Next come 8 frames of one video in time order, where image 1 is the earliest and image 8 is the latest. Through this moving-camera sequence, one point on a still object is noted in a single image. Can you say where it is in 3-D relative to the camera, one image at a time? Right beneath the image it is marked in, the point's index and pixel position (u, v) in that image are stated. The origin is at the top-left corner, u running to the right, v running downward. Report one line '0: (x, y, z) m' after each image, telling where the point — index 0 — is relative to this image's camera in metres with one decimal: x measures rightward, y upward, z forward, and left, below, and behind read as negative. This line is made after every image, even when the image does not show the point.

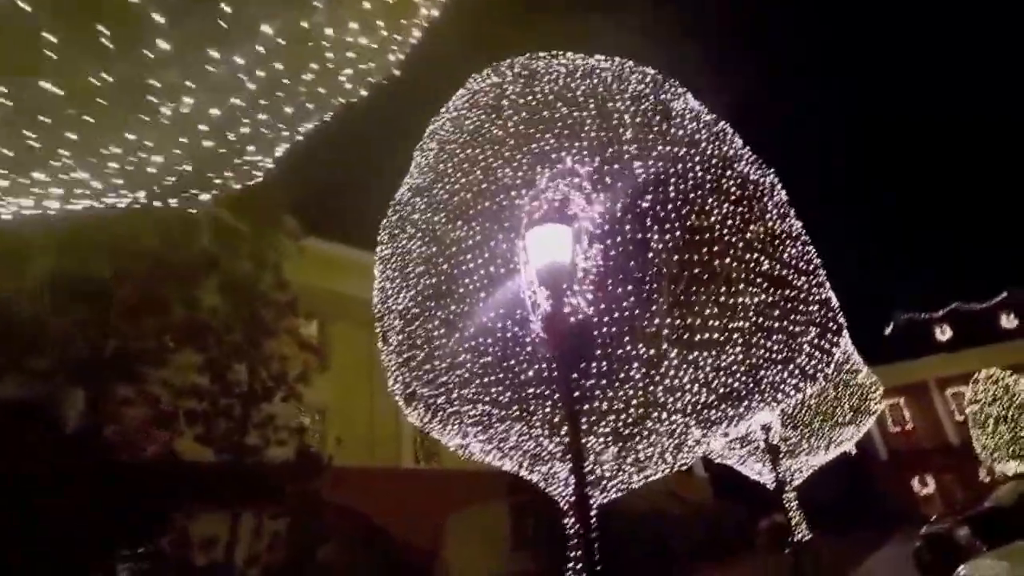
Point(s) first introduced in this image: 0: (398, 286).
0: (-1.3, 0.0, +8.7) m
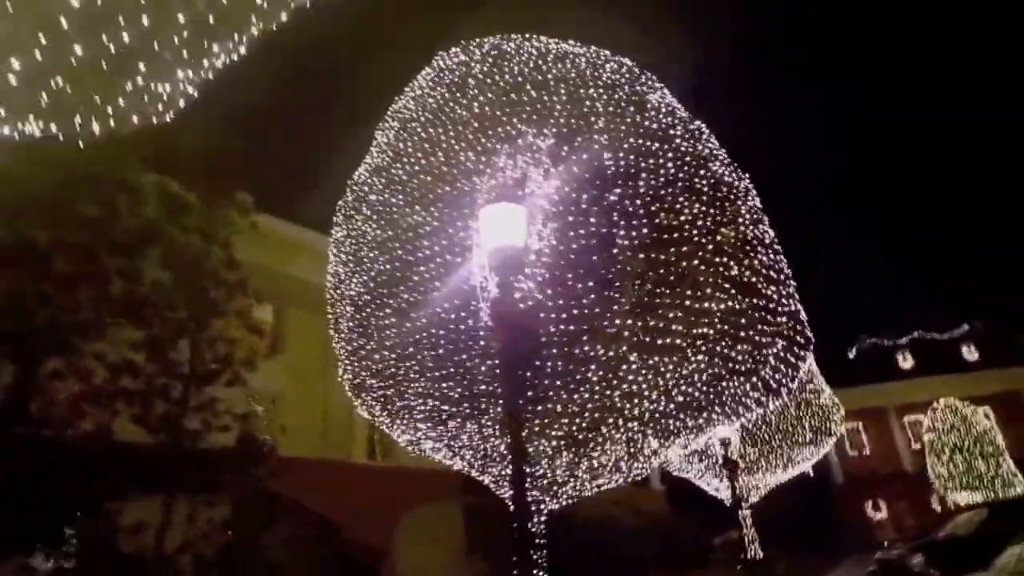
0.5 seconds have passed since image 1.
0: (-1.7, +0.2, +8.2) m
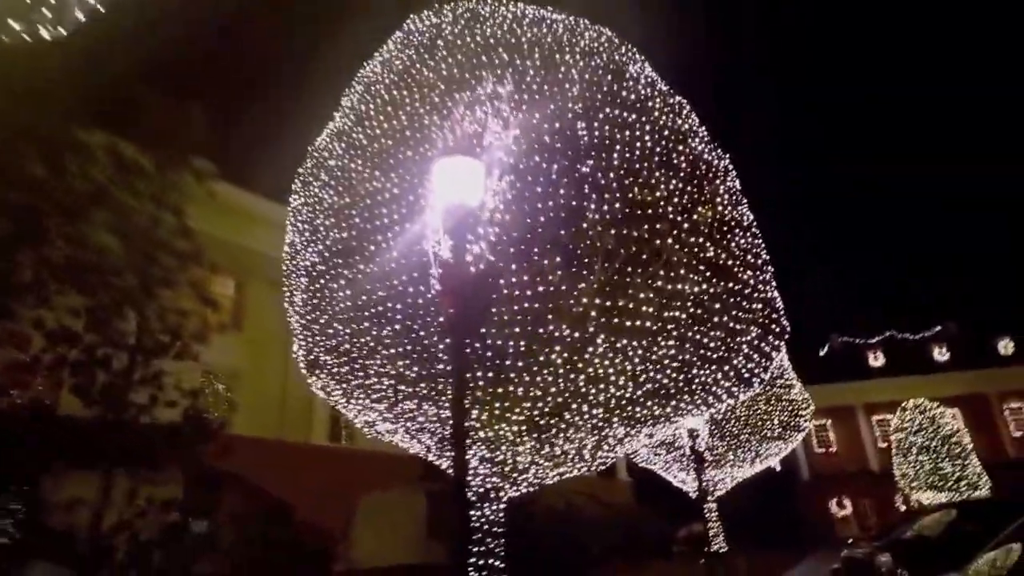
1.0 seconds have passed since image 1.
0: (-2.1, +0.5, +7.7) m
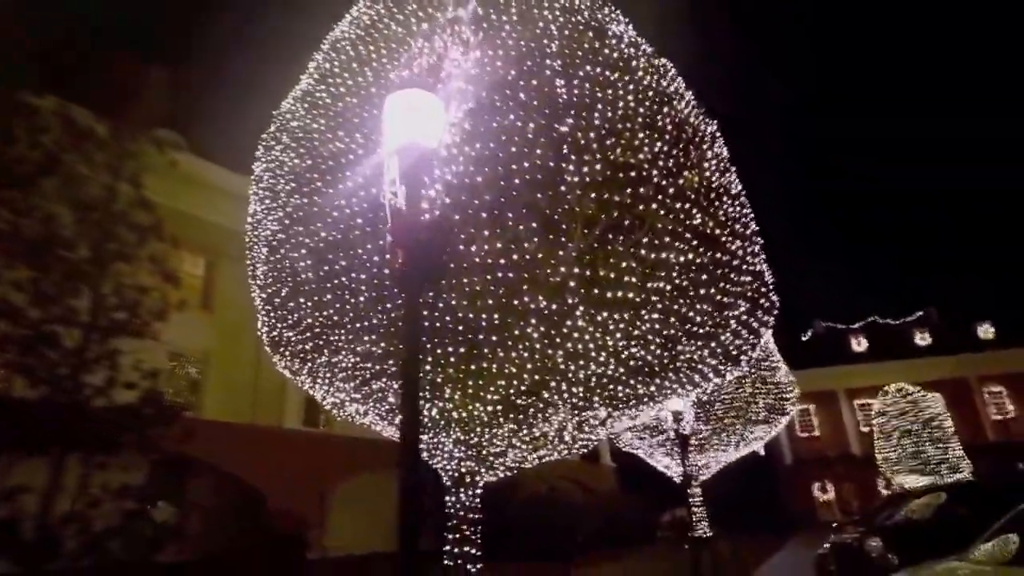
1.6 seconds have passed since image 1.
0: (-2.3, +0.8, +7.2) m
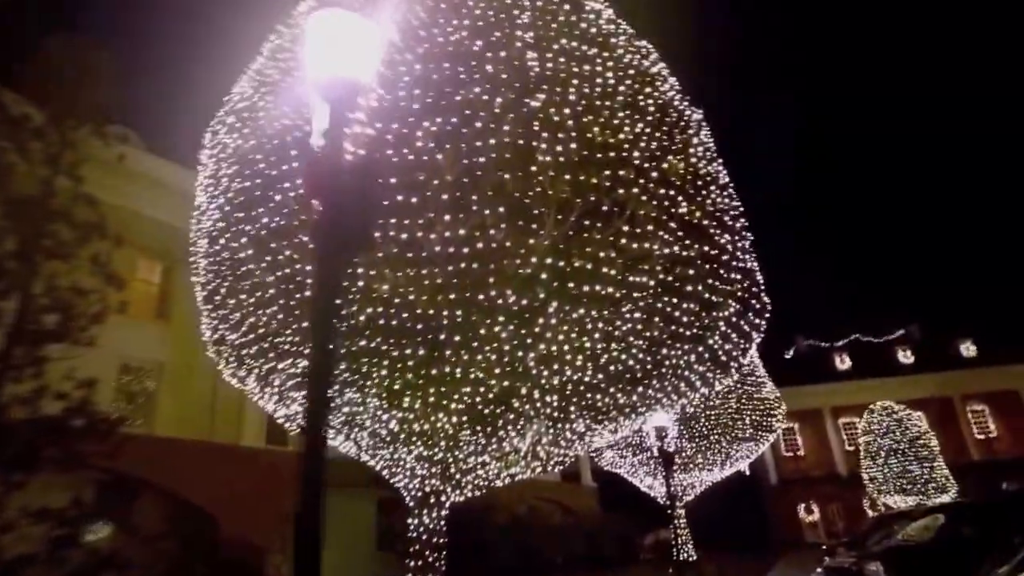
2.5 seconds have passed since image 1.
0: (-2.6, +0.8, +6.5) m
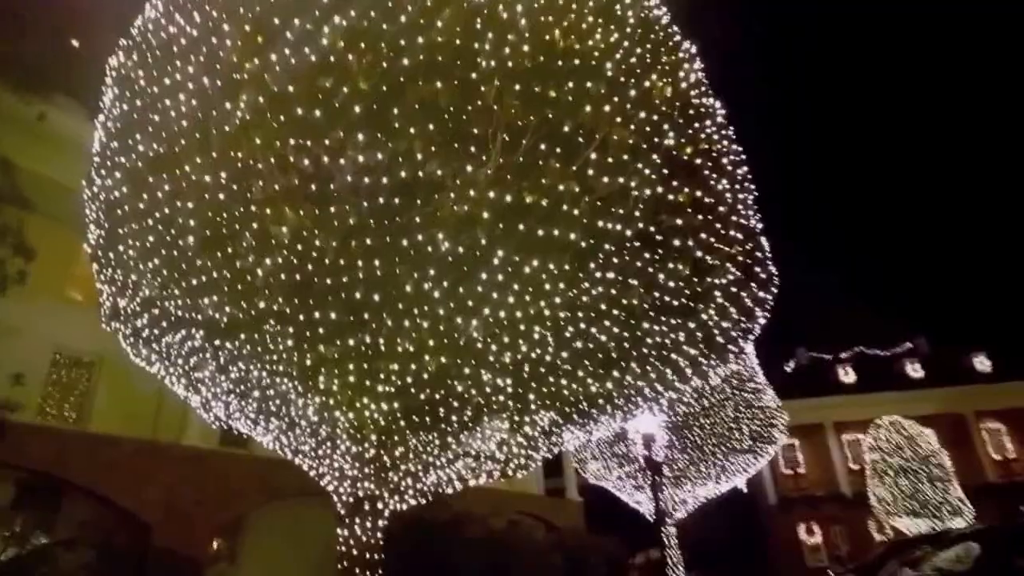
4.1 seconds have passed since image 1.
0: (-3.0, +1.1, +5.3) m
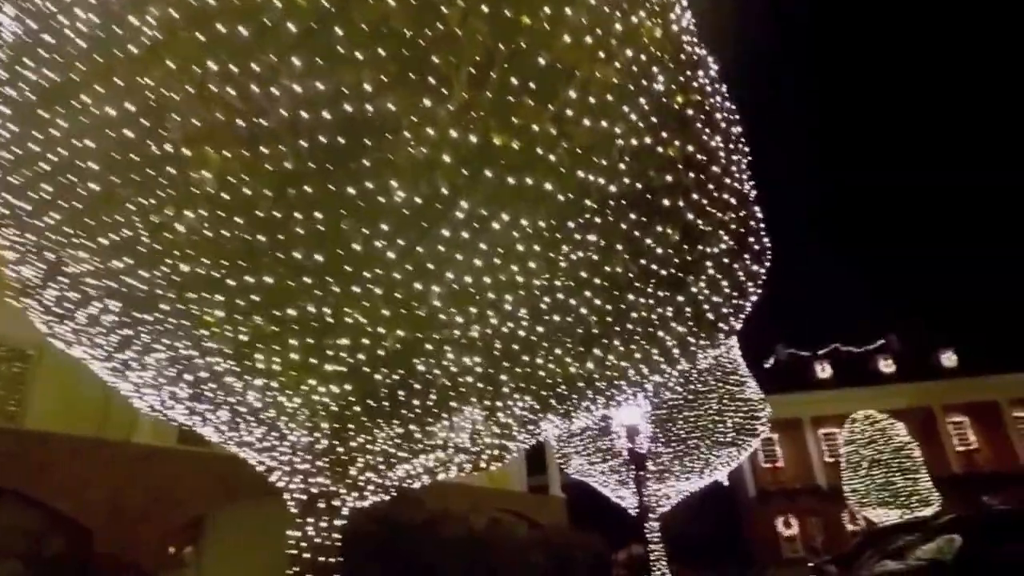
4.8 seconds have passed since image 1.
0: (-3.1, +1.3, +4.5) m
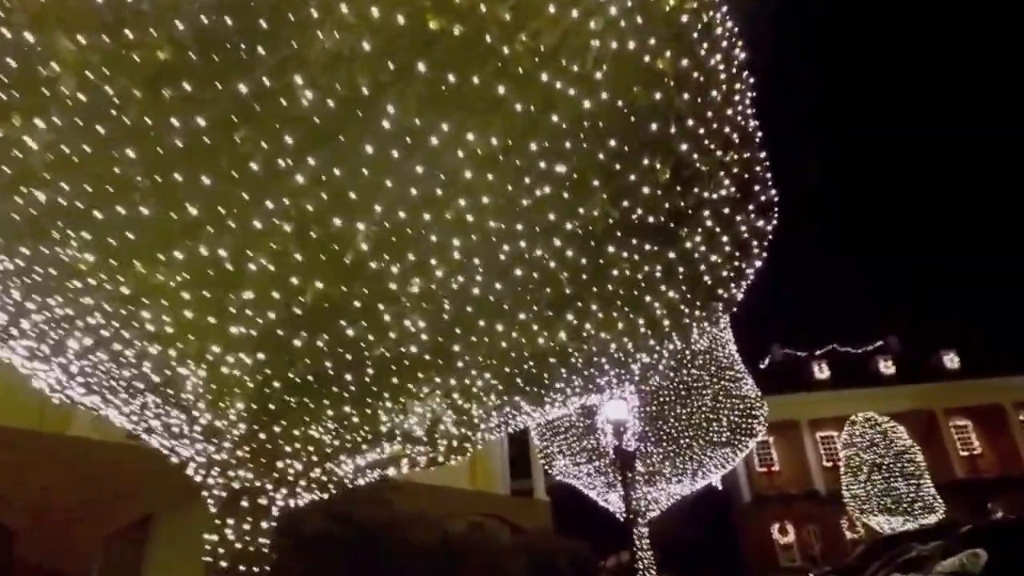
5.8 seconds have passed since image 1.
0: (-3.4, +1.6, +3.7) m
